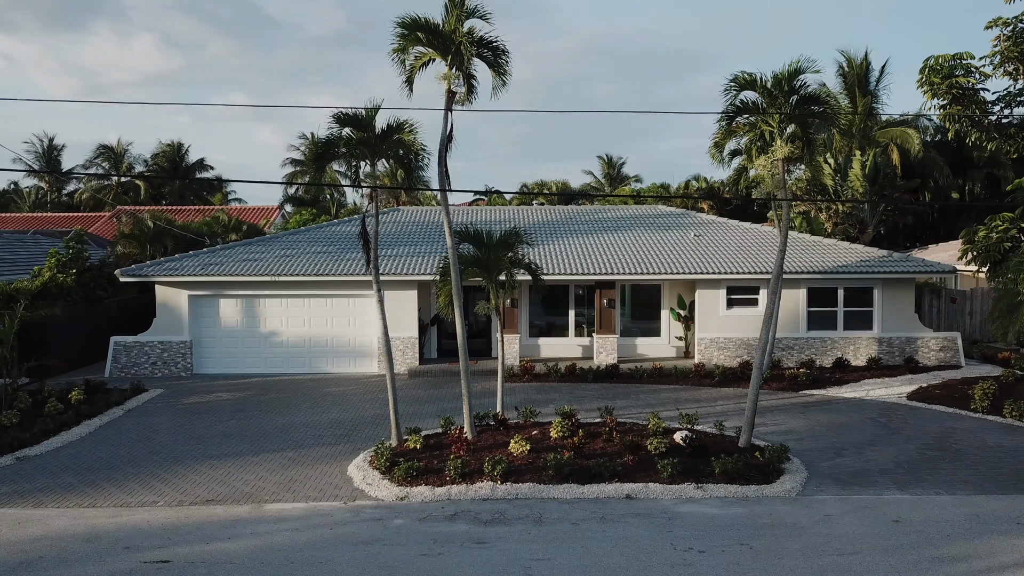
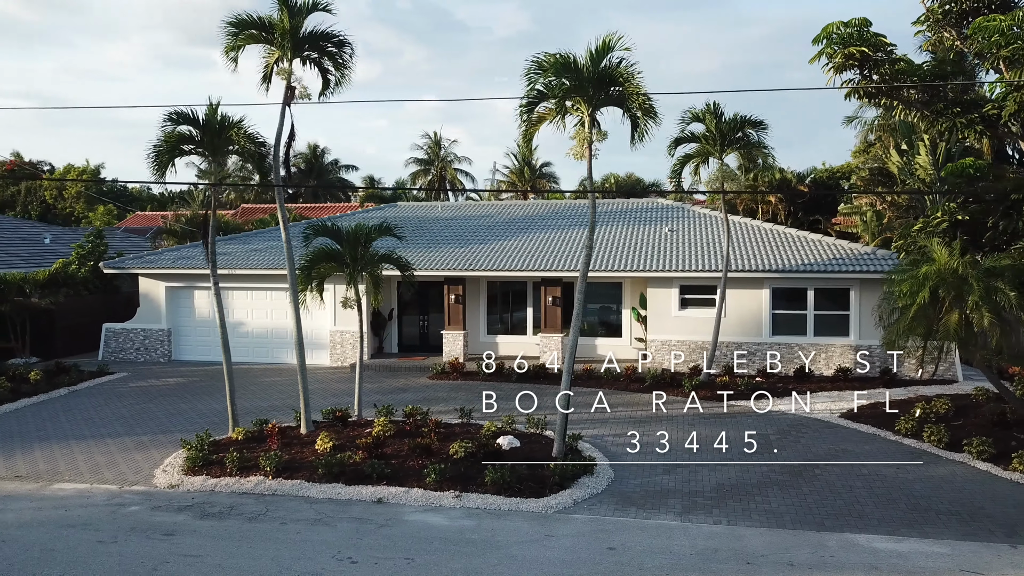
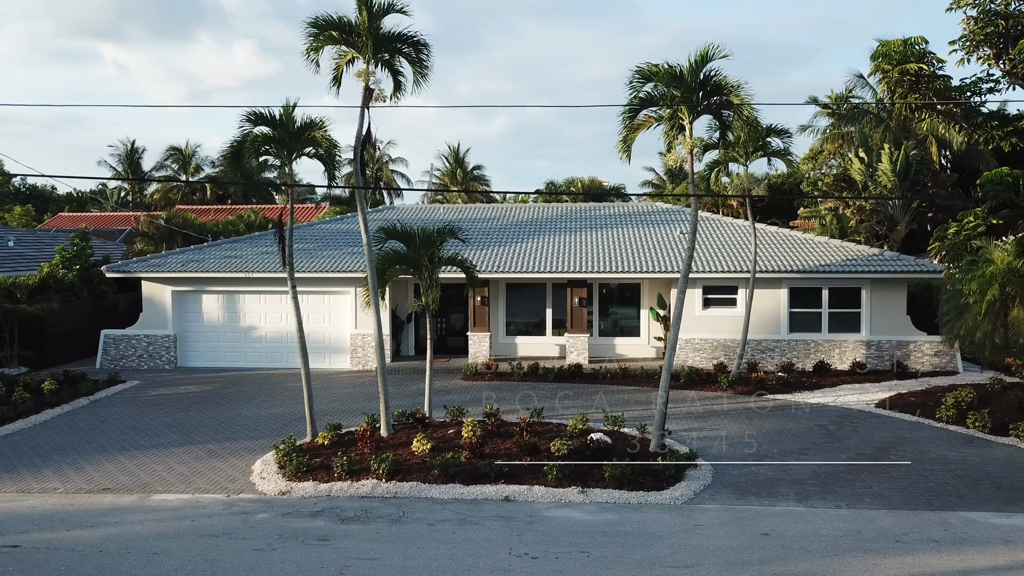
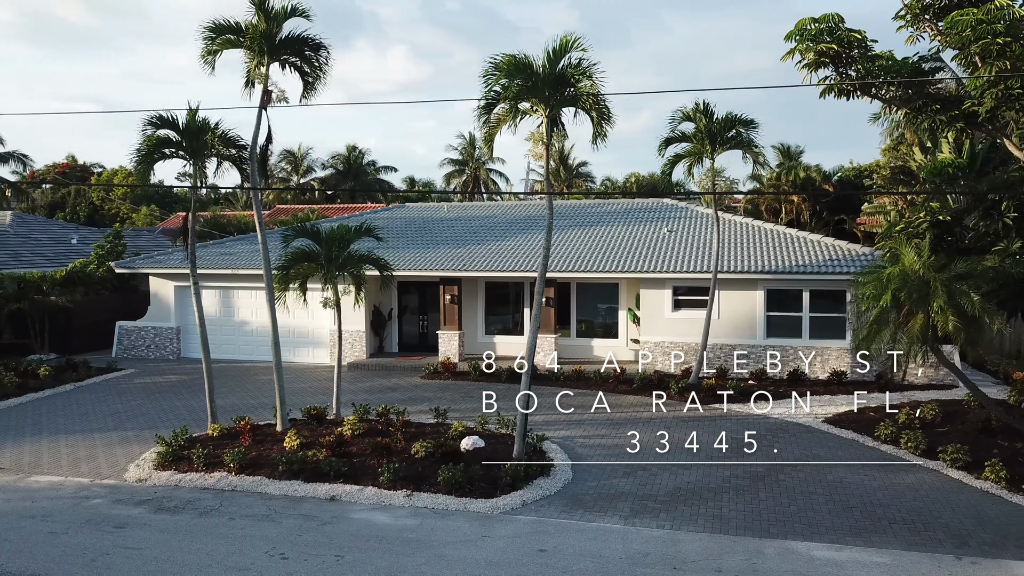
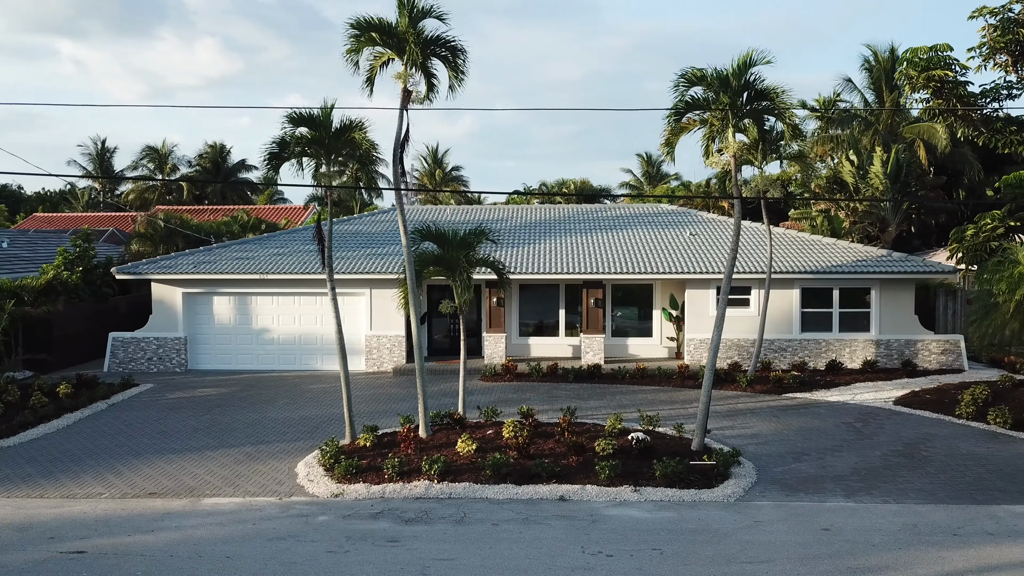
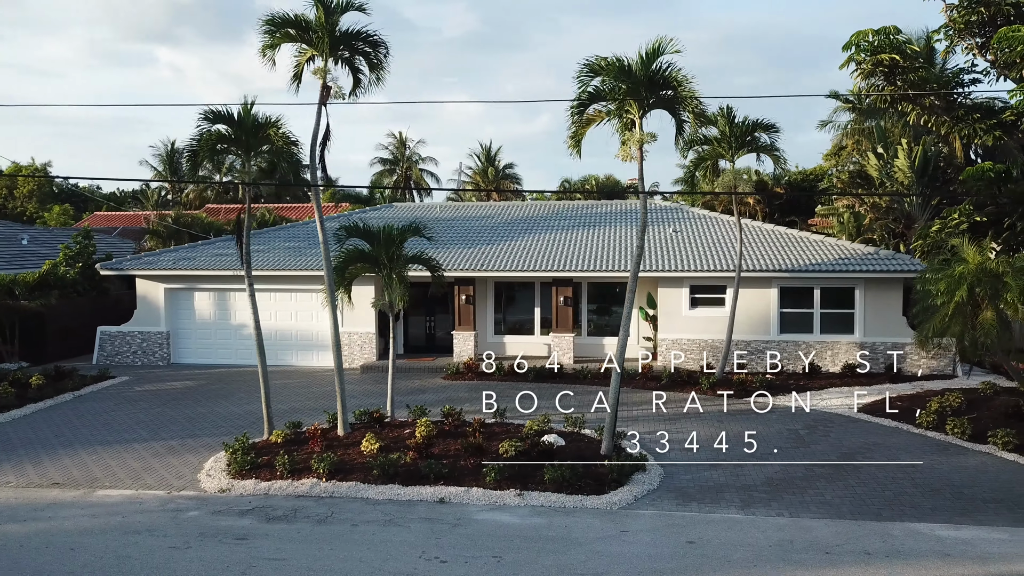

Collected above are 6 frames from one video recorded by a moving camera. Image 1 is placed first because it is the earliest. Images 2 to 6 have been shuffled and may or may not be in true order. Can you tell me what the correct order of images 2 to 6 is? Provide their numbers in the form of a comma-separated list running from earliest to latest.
5, 3, 6, 2, 4
